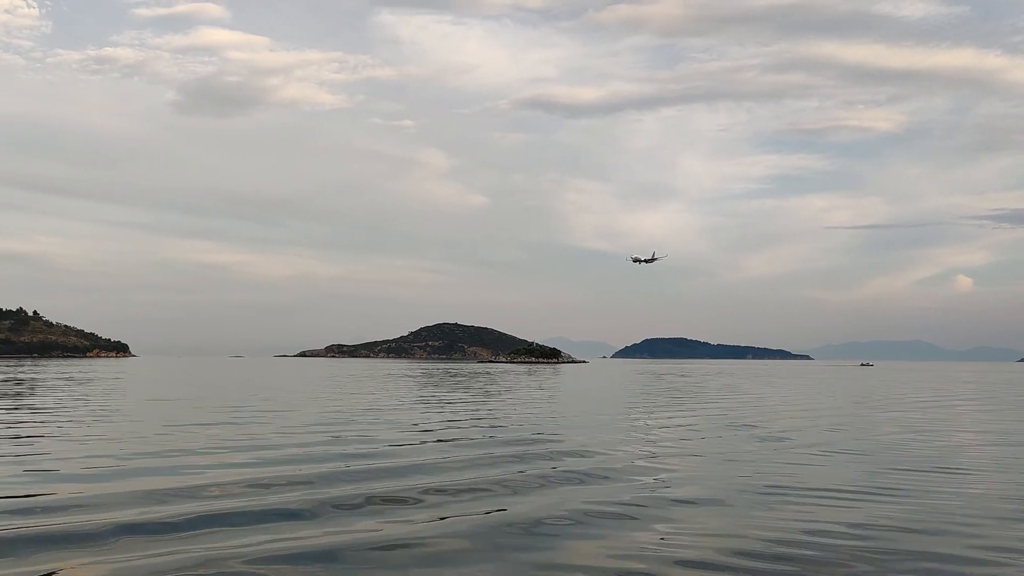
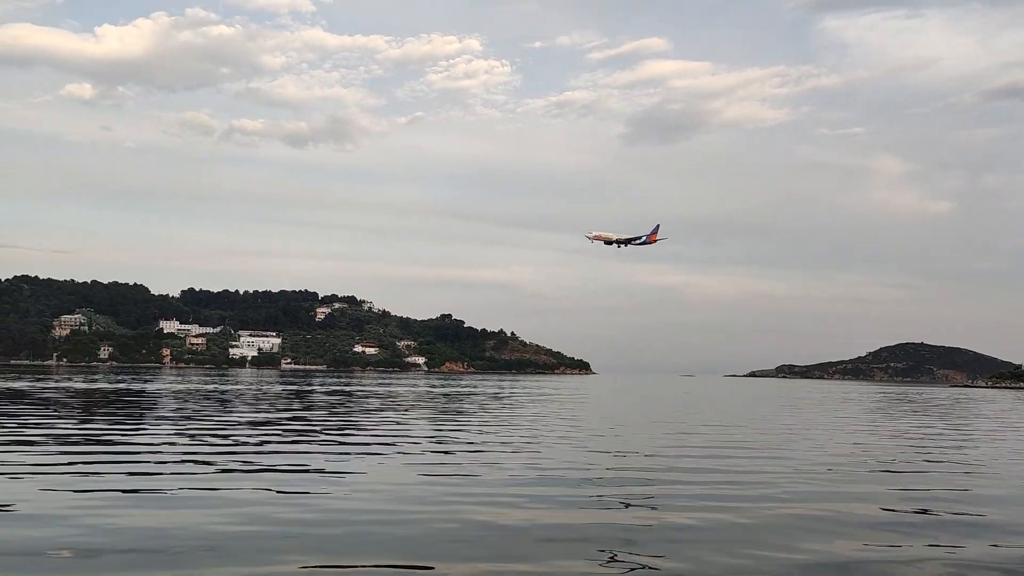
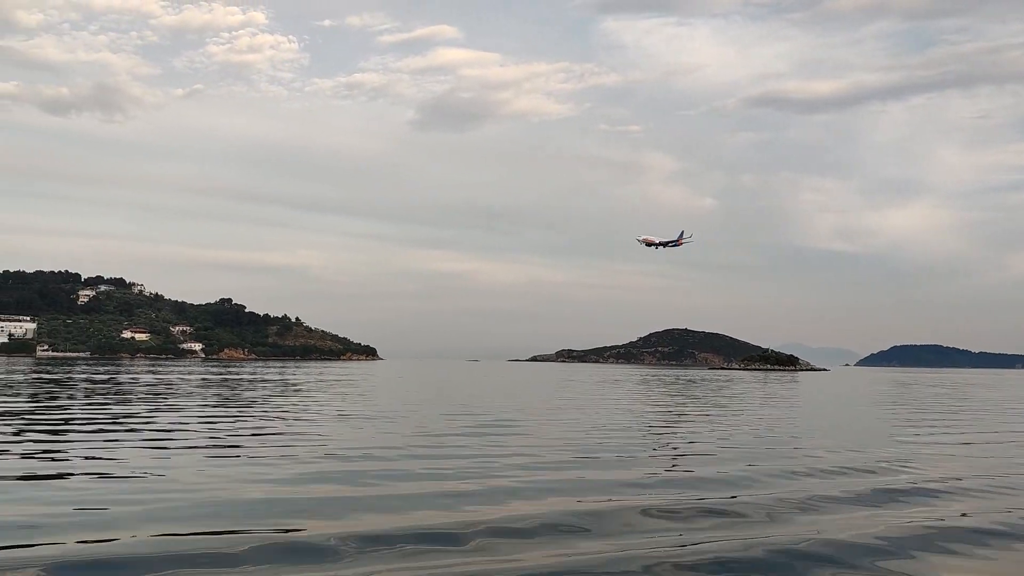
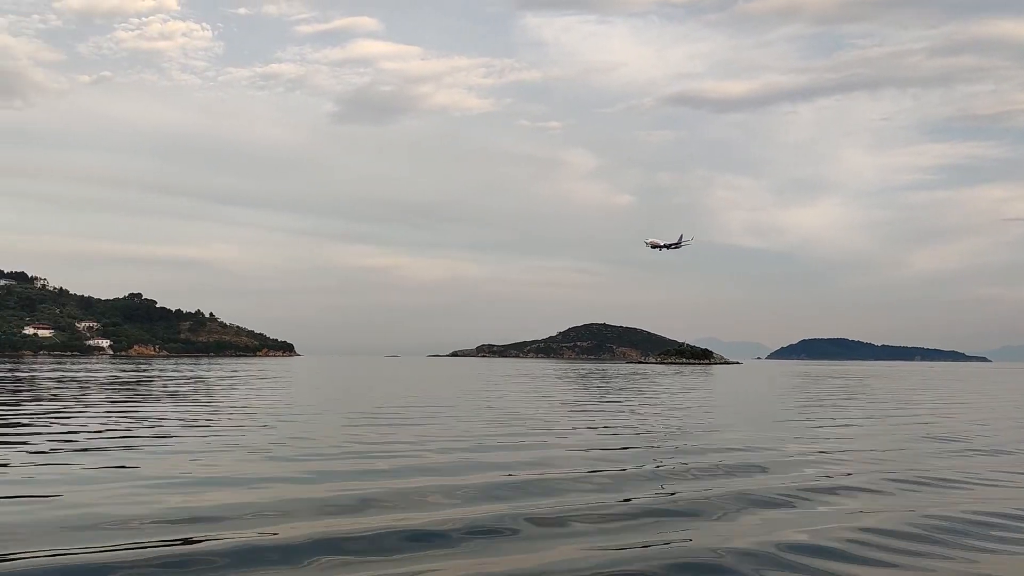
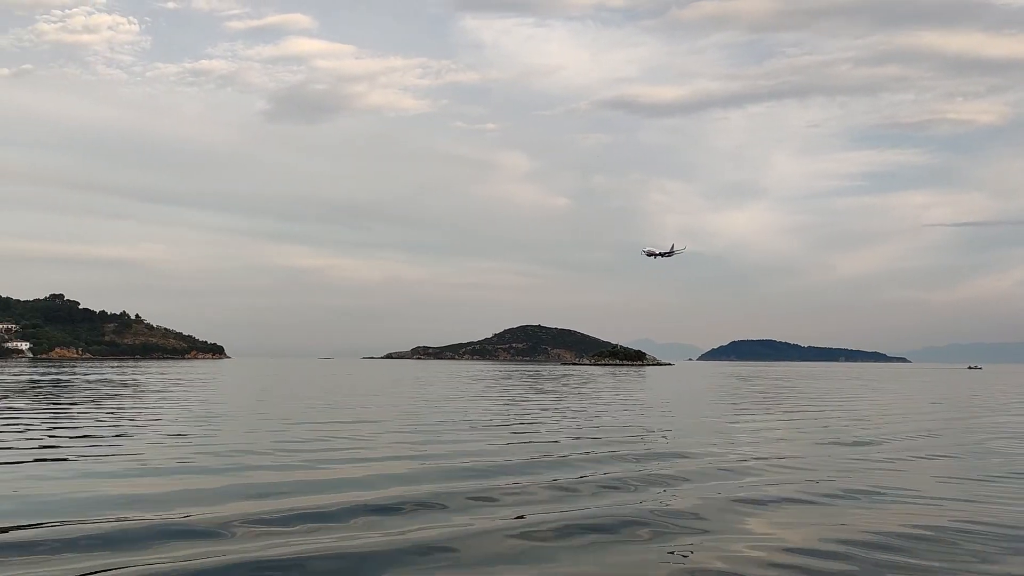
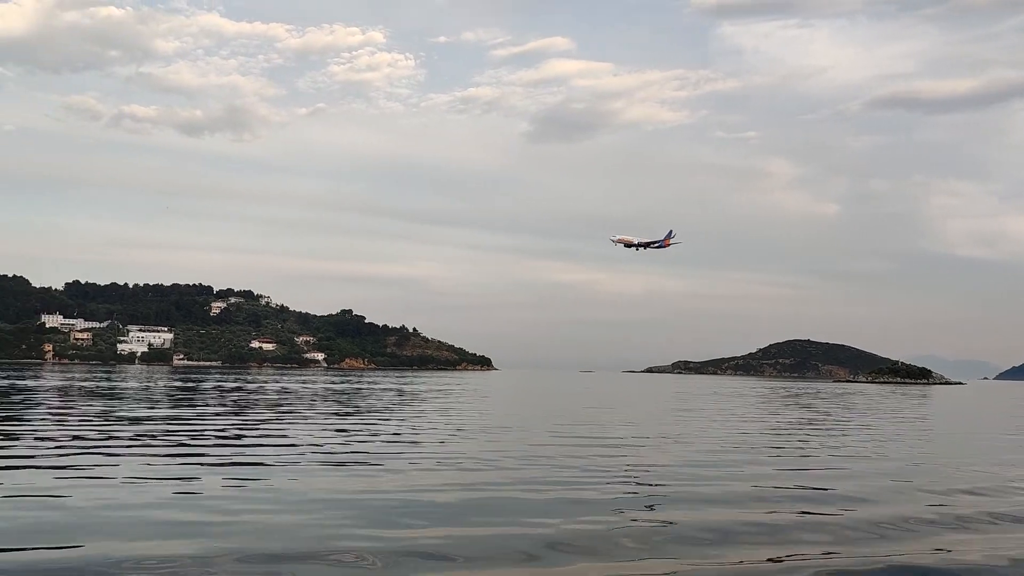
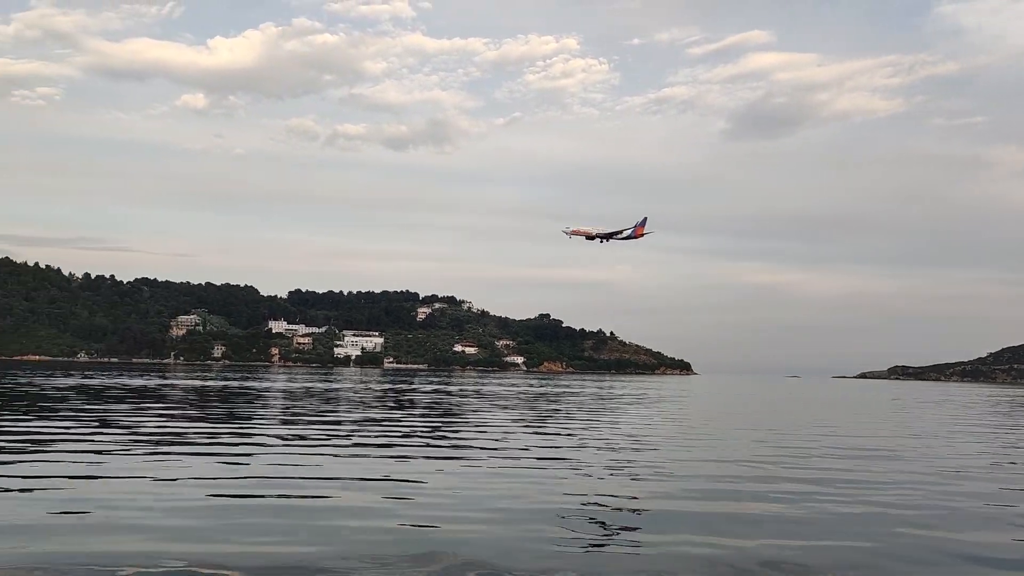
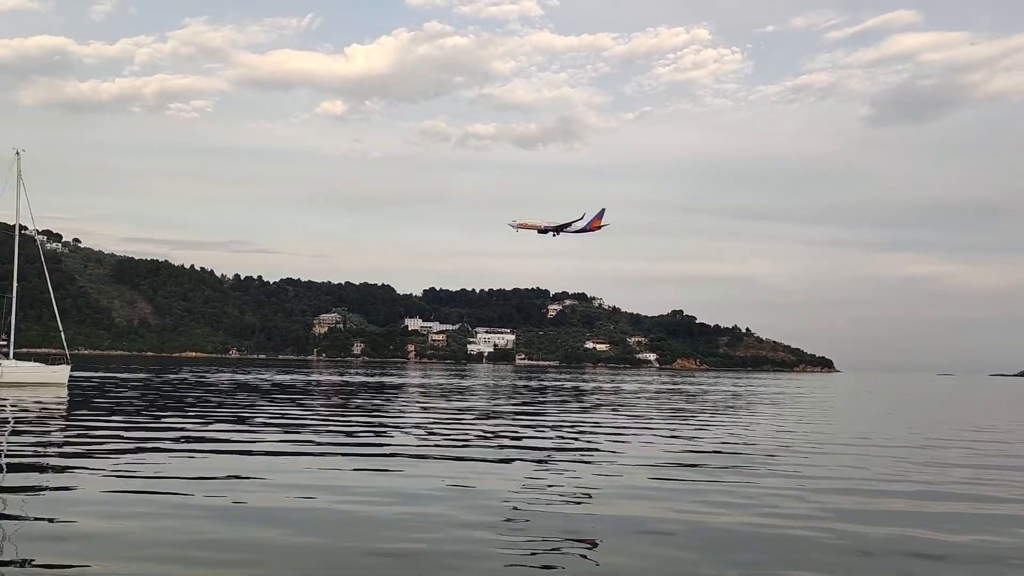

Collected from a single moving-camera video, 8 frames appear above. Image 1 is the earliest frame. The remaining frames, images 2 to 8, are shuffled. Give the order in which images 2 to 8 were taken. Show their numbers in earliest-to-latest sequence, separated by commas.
5, 4, 3, 6, 2, 7, 8
